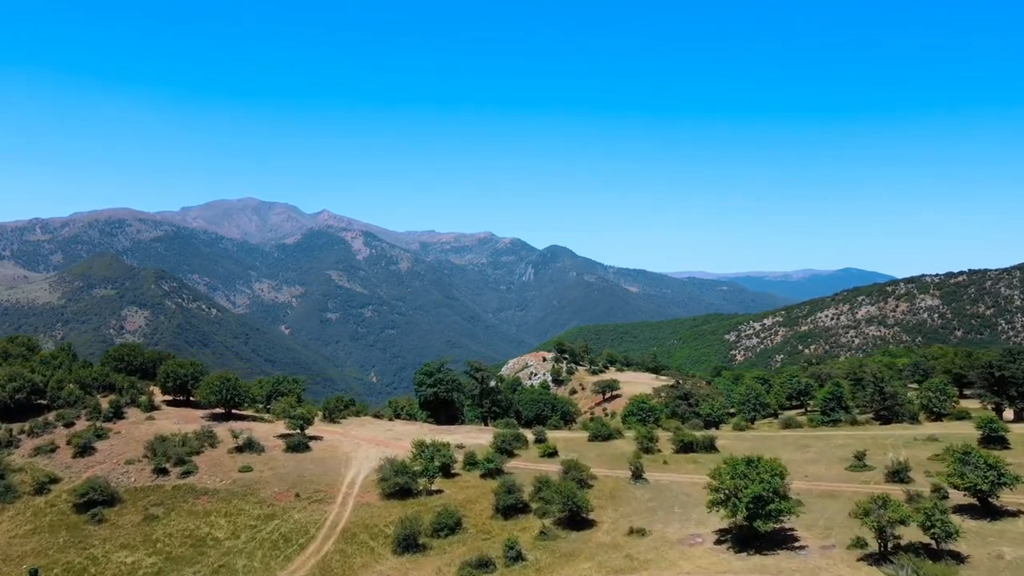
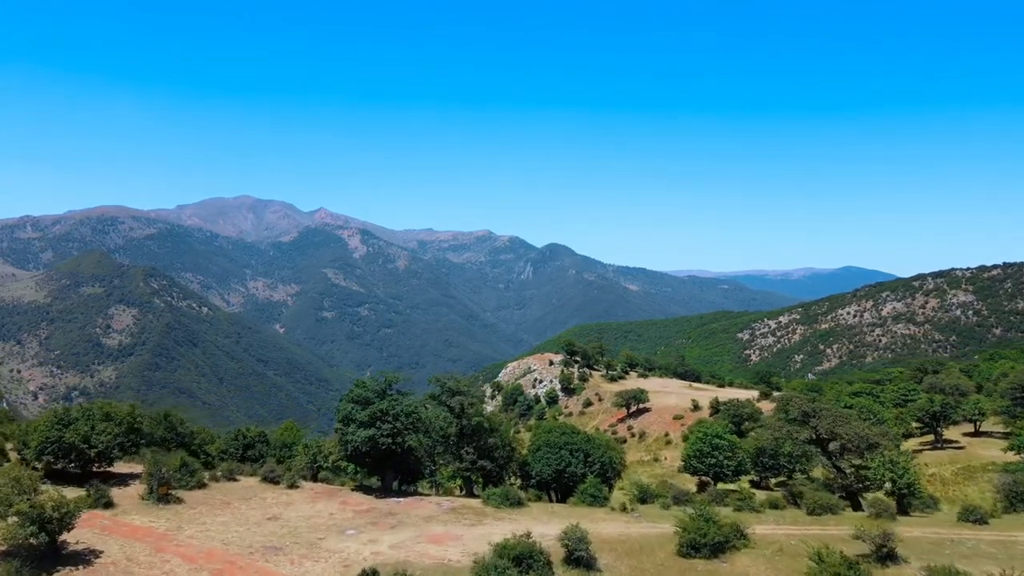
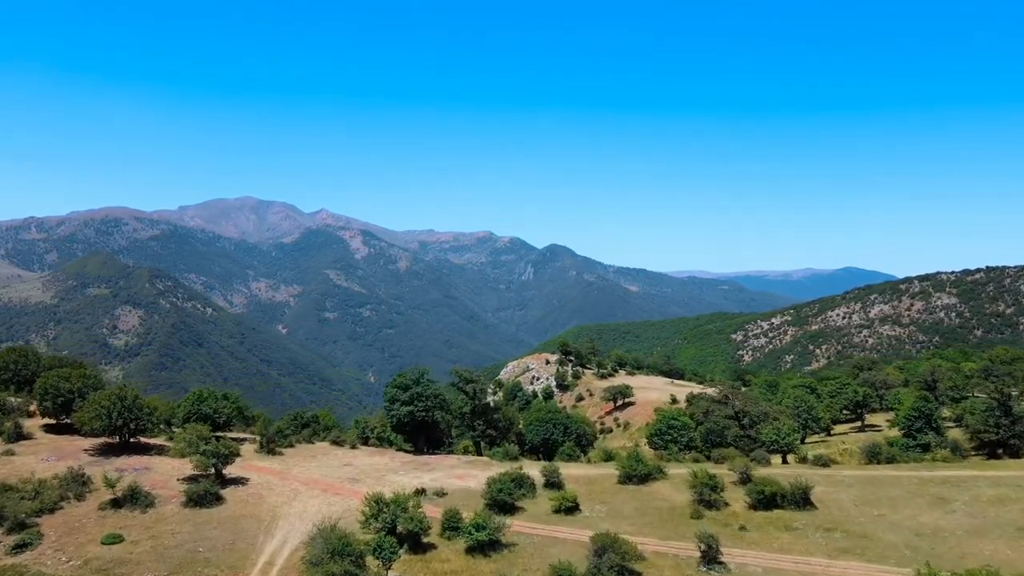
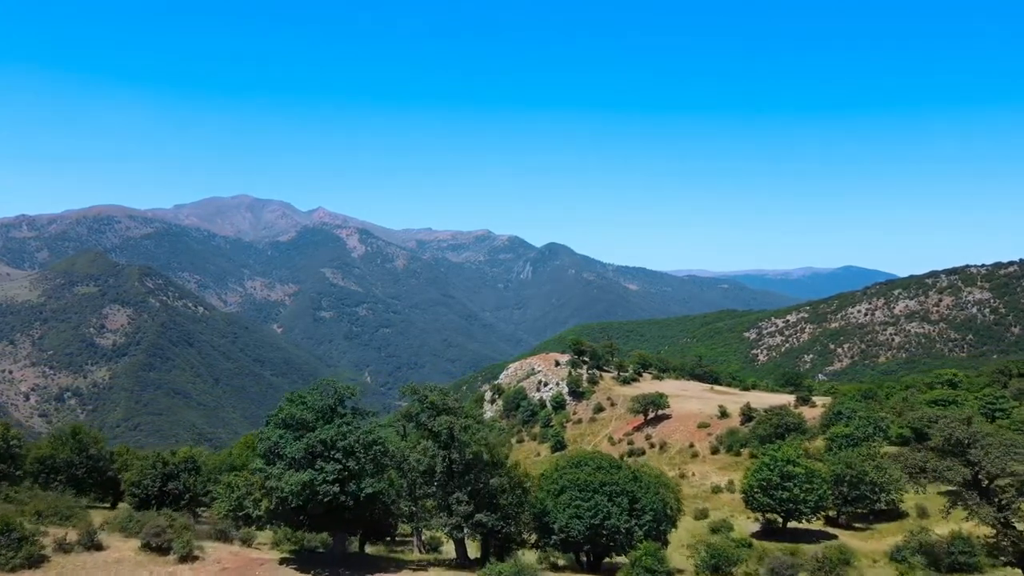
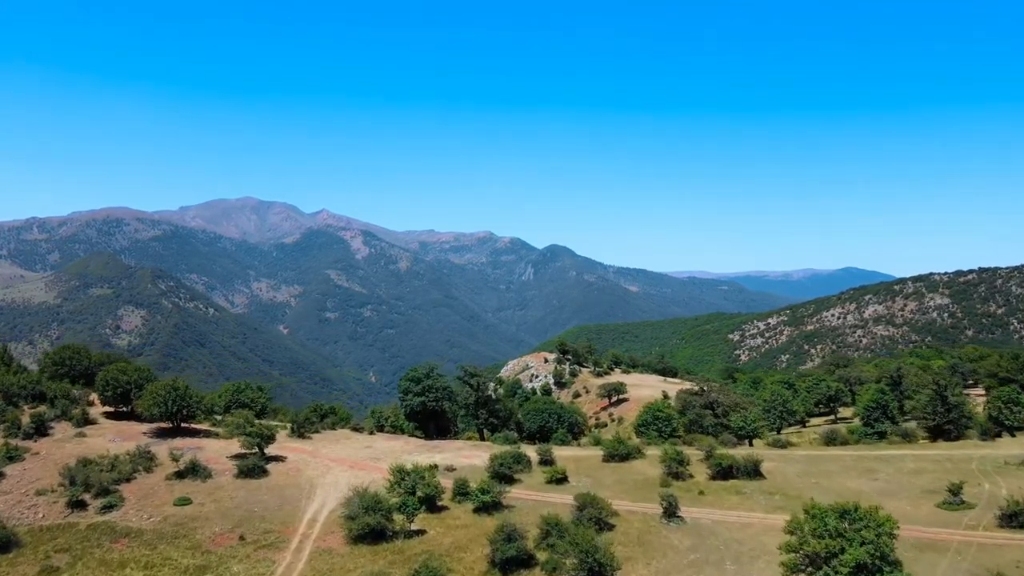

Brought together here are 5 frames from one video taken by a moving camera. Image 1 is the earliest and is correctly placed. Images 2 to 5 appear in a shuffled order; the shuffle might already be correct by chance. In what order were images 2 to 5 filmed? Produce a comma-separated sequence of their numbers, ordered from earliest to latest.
5, 3, 2, 4
